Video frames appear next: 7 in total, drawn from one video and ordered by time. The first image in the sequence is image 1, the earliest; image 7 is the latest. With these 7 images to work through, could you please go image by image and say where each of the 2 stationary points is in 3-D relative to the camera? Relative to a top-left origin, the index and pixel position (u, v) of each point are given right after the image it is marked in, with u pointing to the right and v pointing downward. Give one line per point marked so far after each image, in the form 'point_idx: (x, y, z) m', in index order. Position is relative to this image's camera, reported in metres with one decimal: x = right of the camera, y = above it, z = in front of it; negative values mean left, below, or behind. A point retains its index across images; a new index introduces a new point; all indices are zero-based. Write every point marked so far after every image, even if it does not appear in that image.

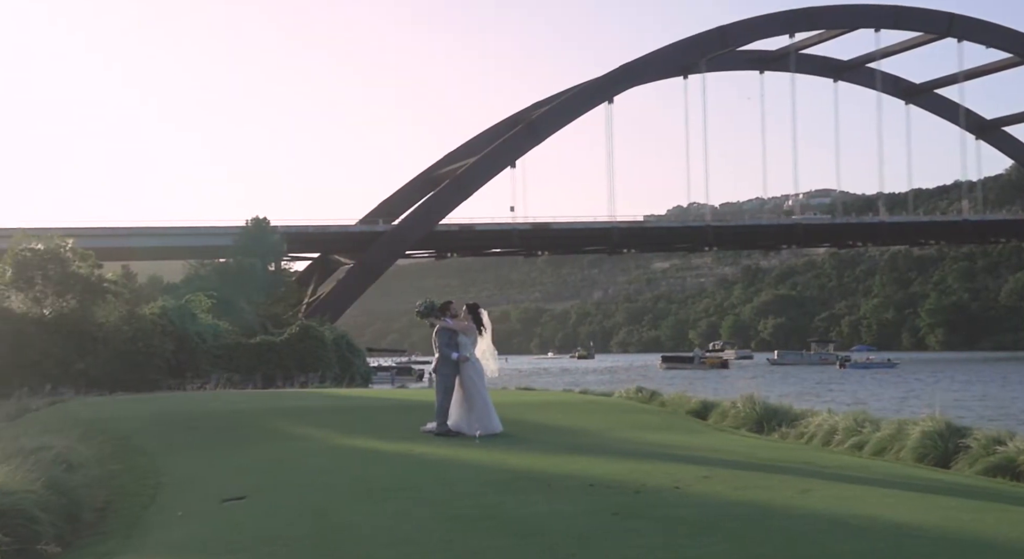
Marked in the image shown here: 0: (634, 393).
0: (+2.2, -2.1, +18.9) m
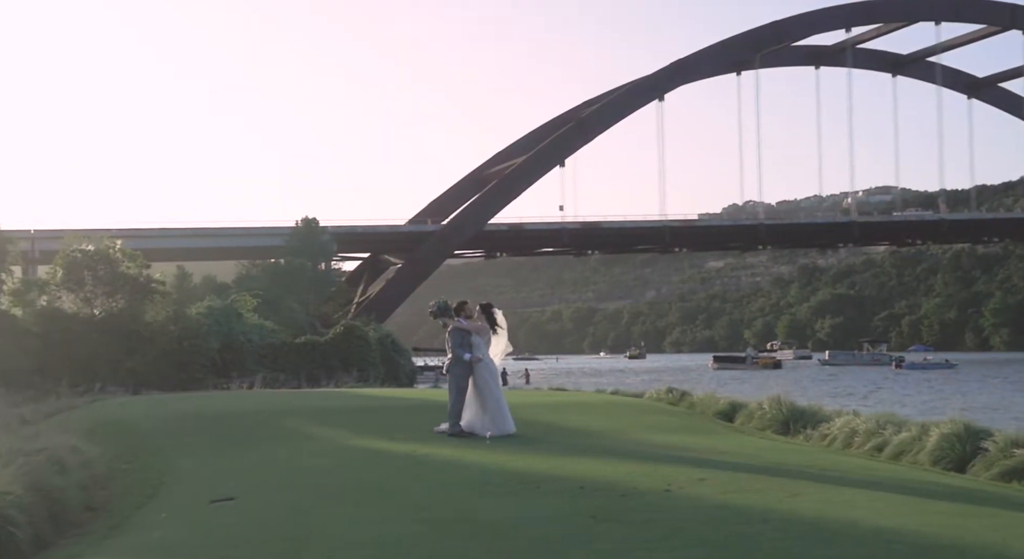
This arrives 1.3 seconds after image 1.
0: (+2.7, -2.1, +18.7) m
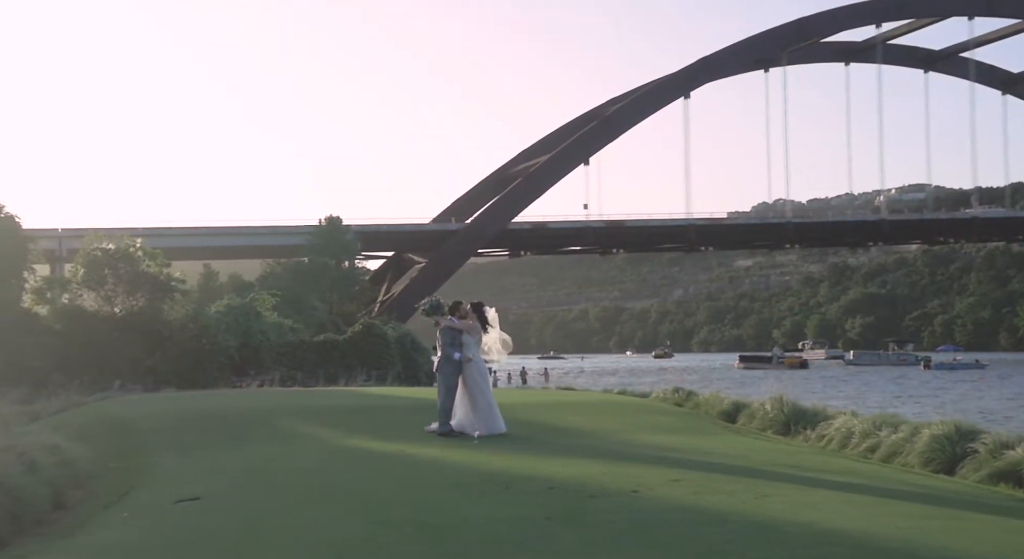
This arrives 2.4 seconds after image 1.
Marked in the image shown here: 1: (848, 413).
0: (+2.8, -2.0, +18.6) m
1: (+4.7, -1.8, +14.5) m
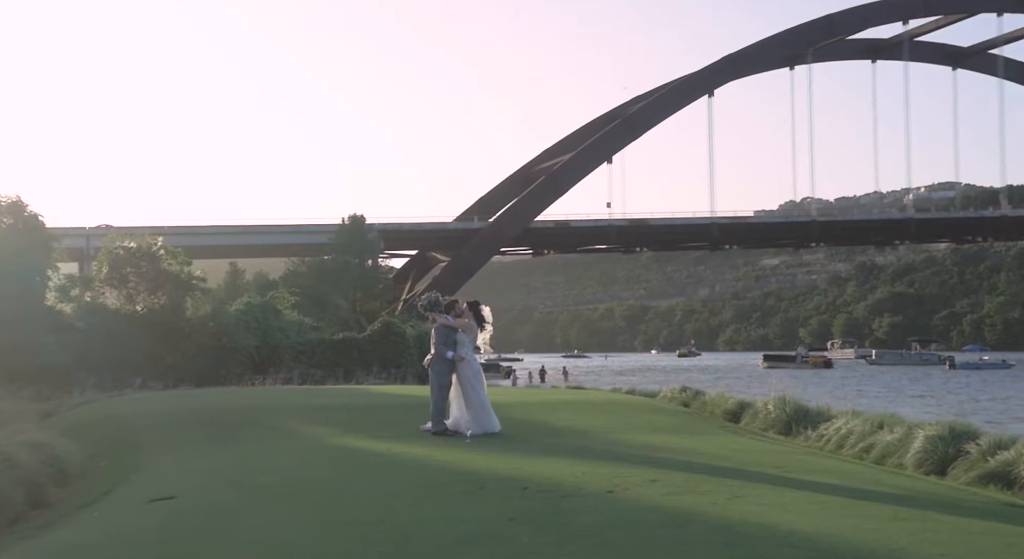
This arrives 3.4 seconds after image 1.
0: (+2.9, -2.0, +18.6) m
1: (+4.7, -1.9, +14.4) m
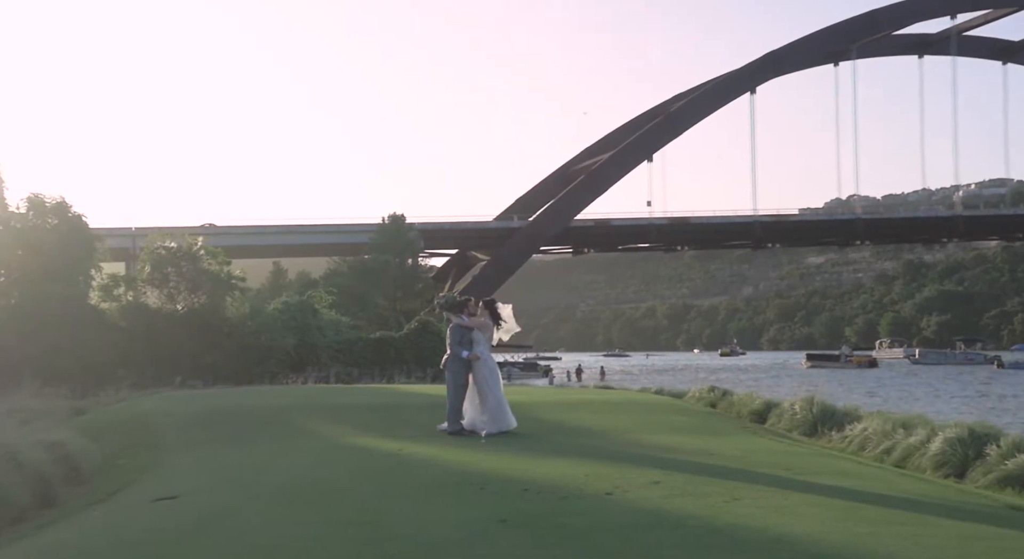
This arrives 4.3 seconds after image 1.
0: (+3.4, -2.0, +18.5) m
1: (+5.0, -1.8, +14.2) m
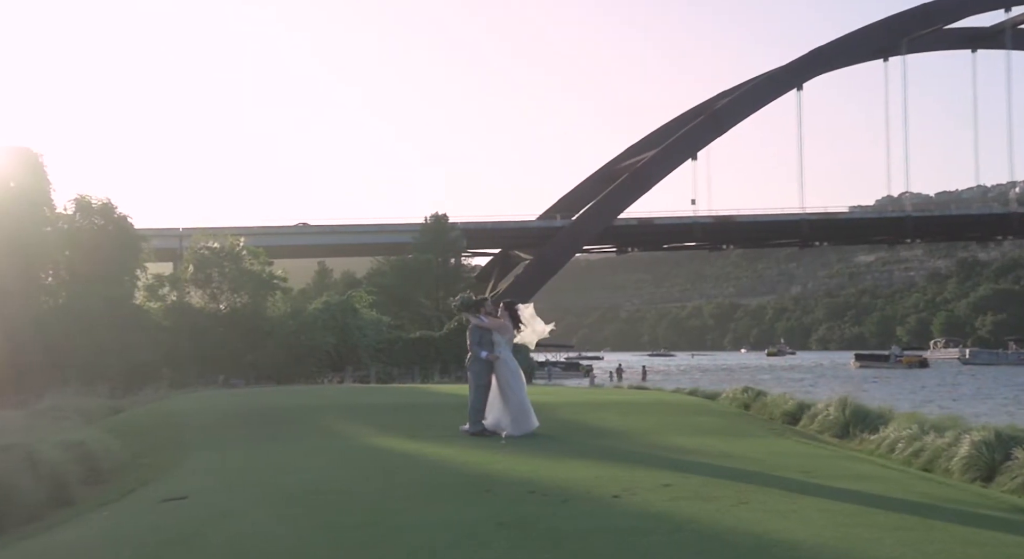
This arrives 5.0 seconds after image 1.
0: (+4.0, -2.0, +18.2) m
1: (+5.4, -1.8, +13.9) m
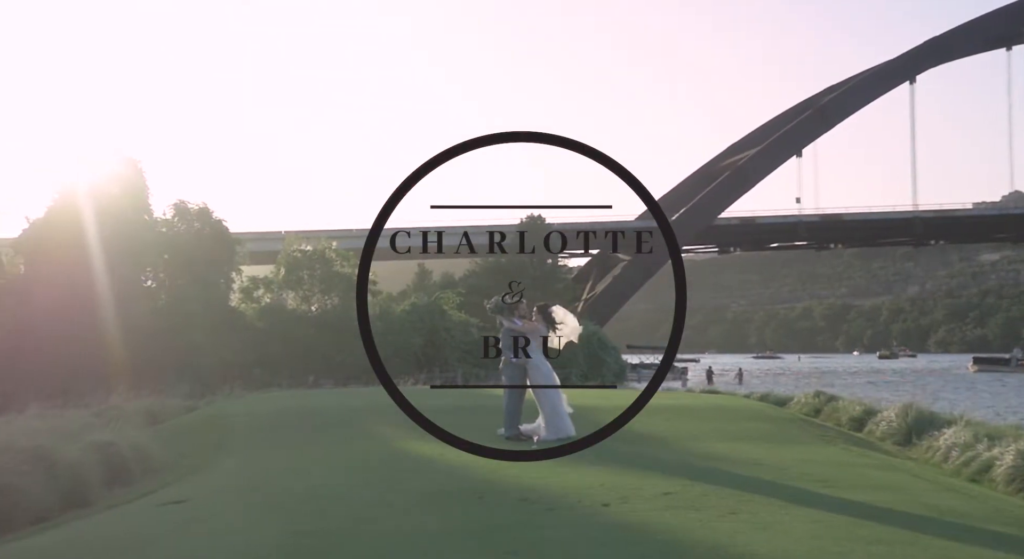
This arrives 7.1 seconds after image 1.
0: (+5.1, -2.0, +17.6) m
1: (+6.0, -1.8, +13.1) m
